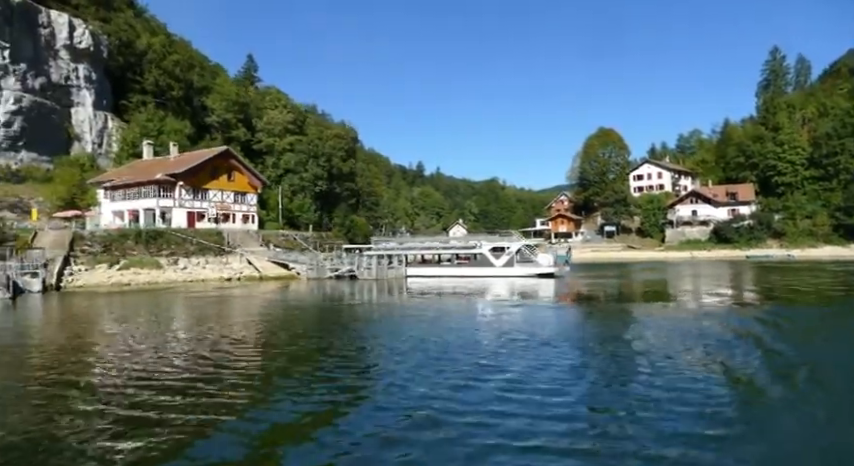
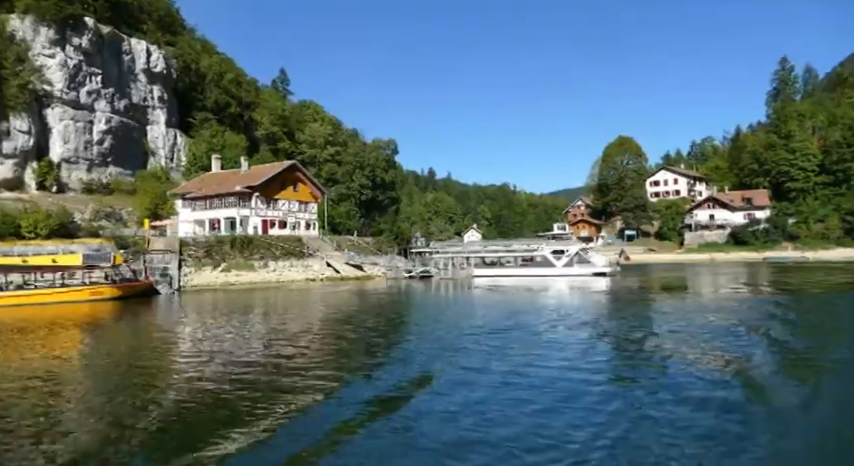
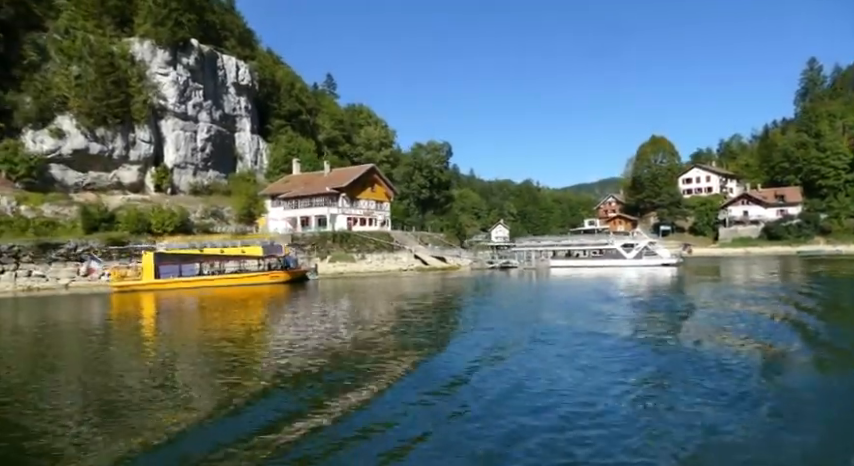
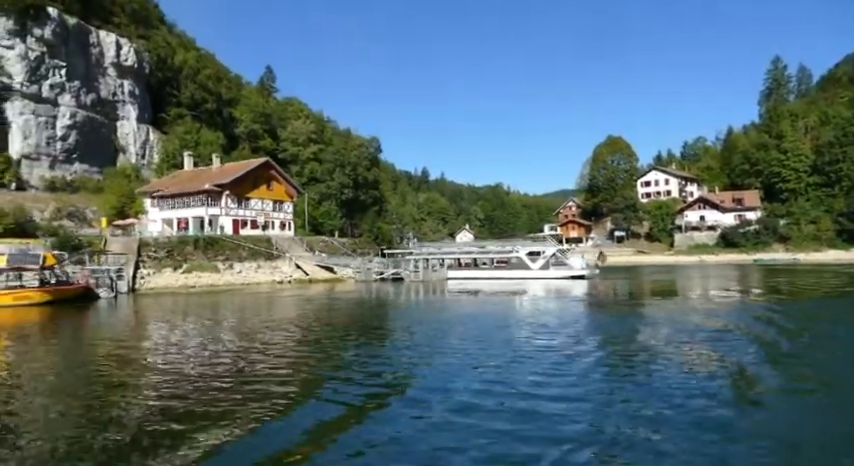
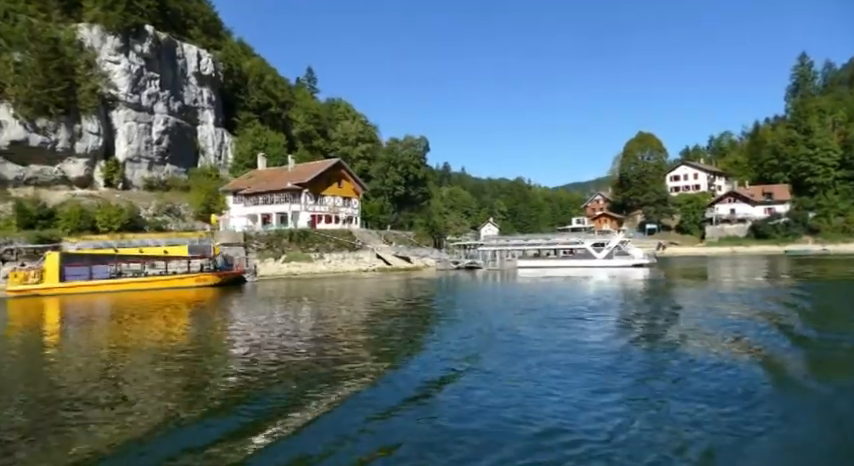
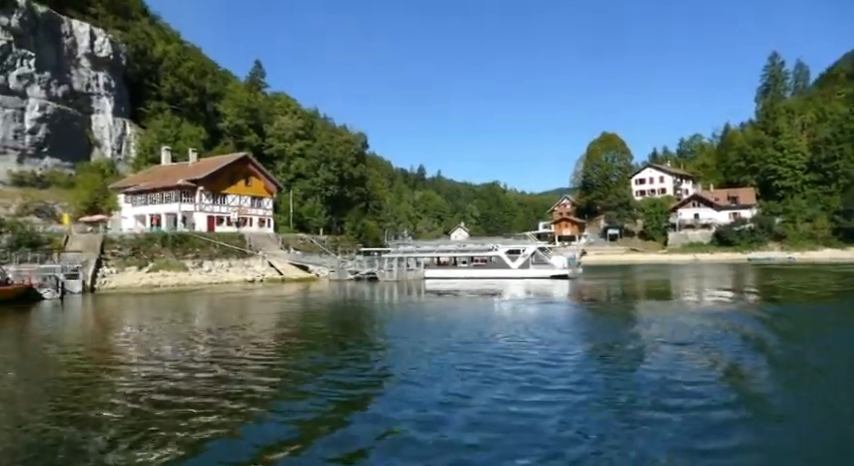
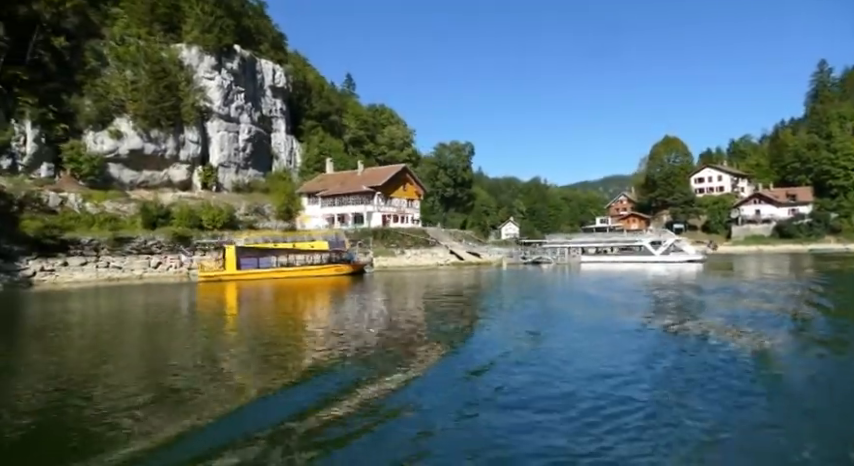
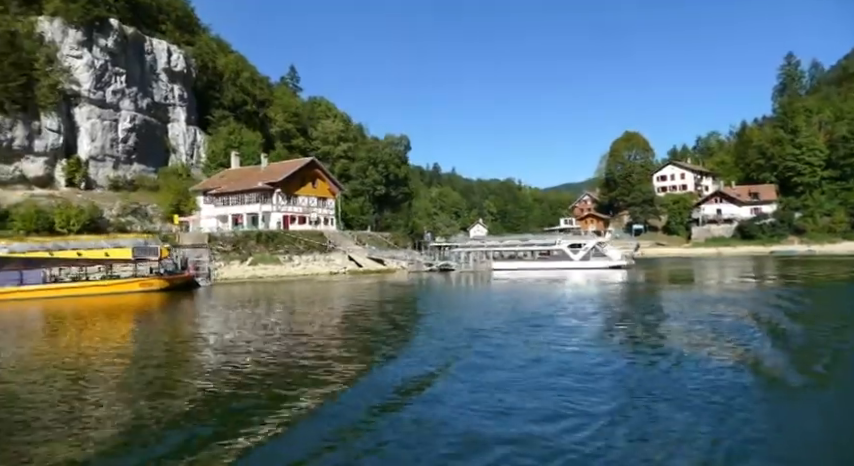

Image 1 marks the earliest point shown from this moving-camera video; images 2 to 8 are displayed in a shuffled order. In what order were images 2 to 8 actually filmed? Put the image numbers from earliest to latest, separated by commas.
6, 4, 2, 8, 5, 3, 7
